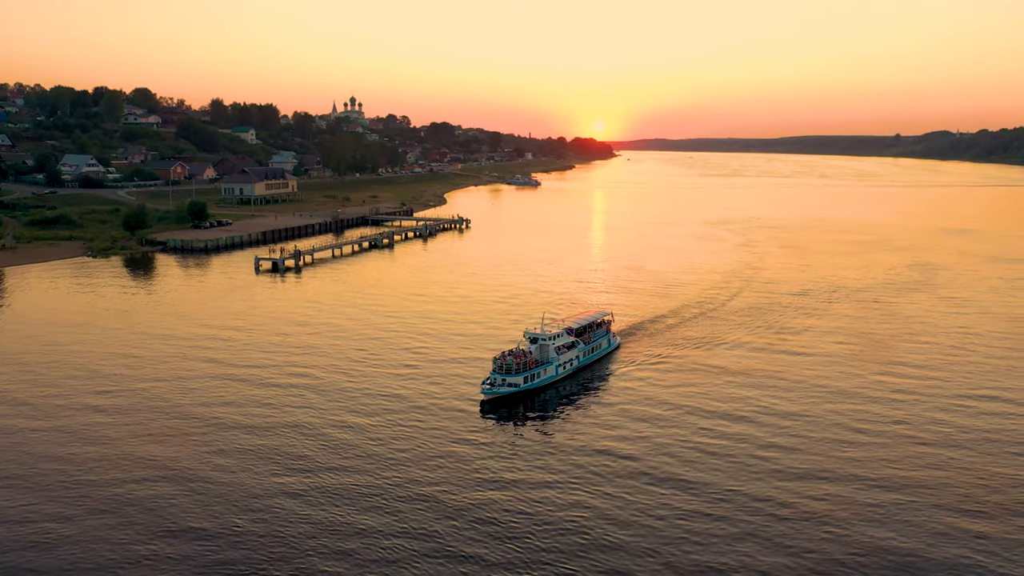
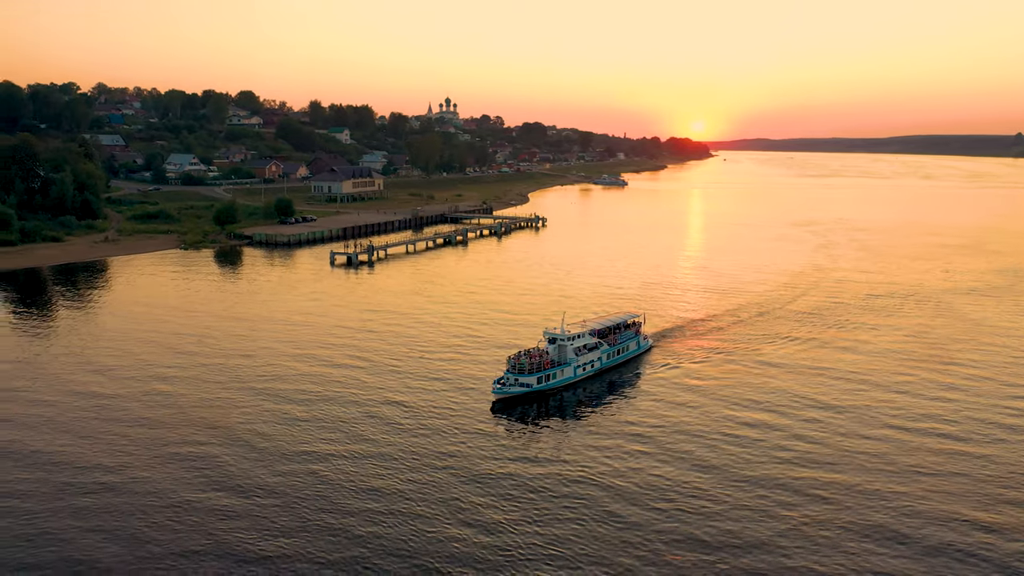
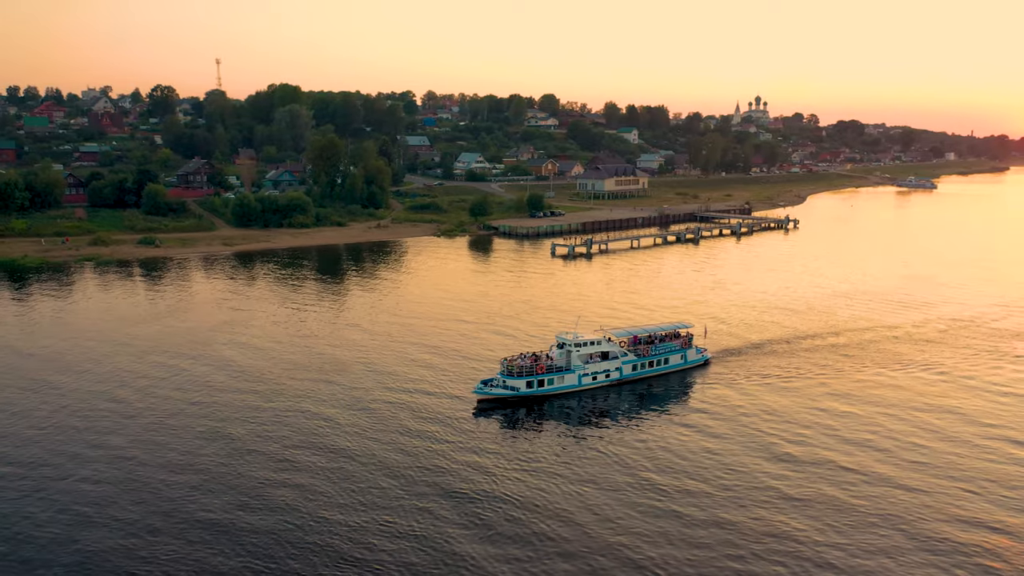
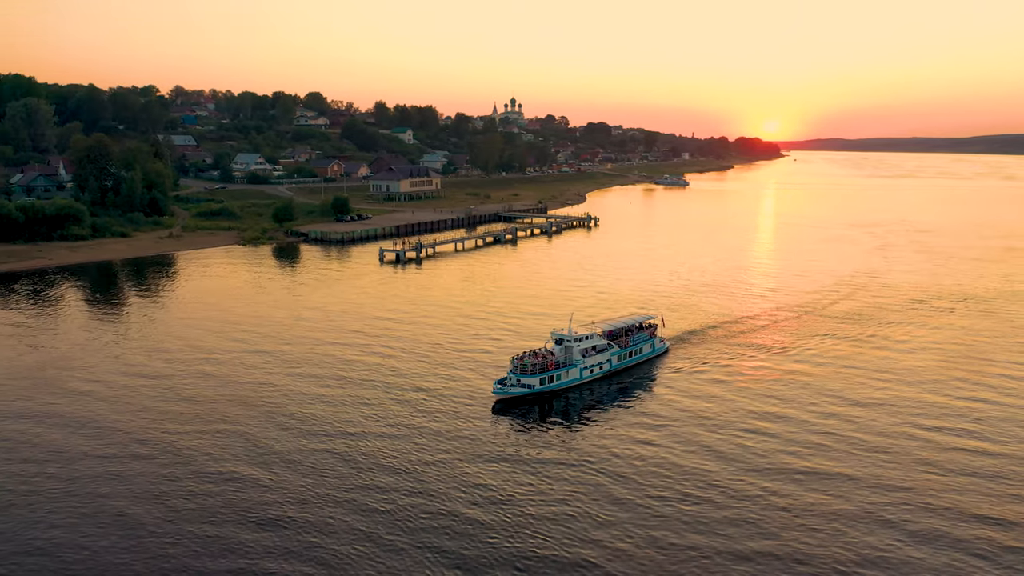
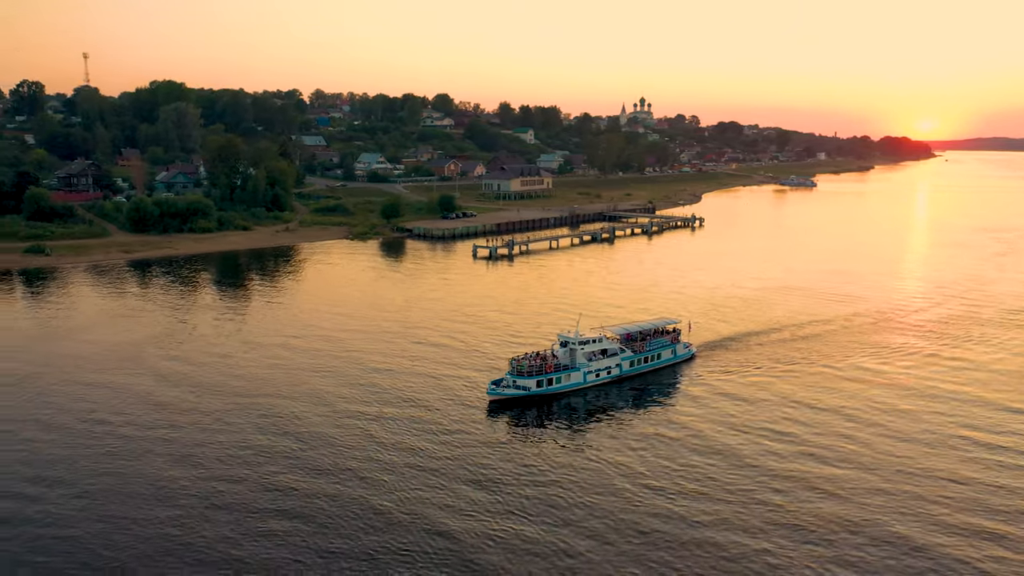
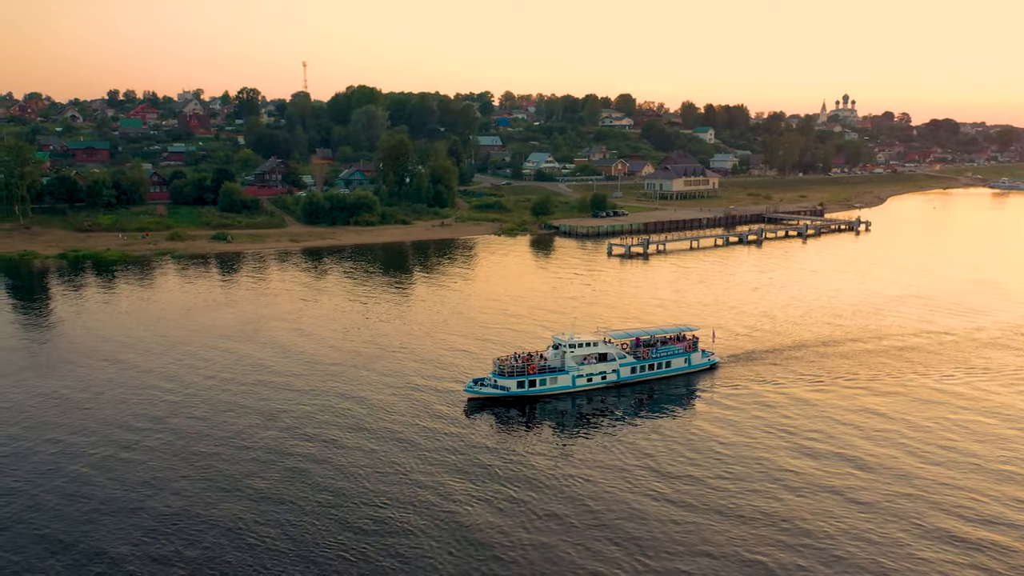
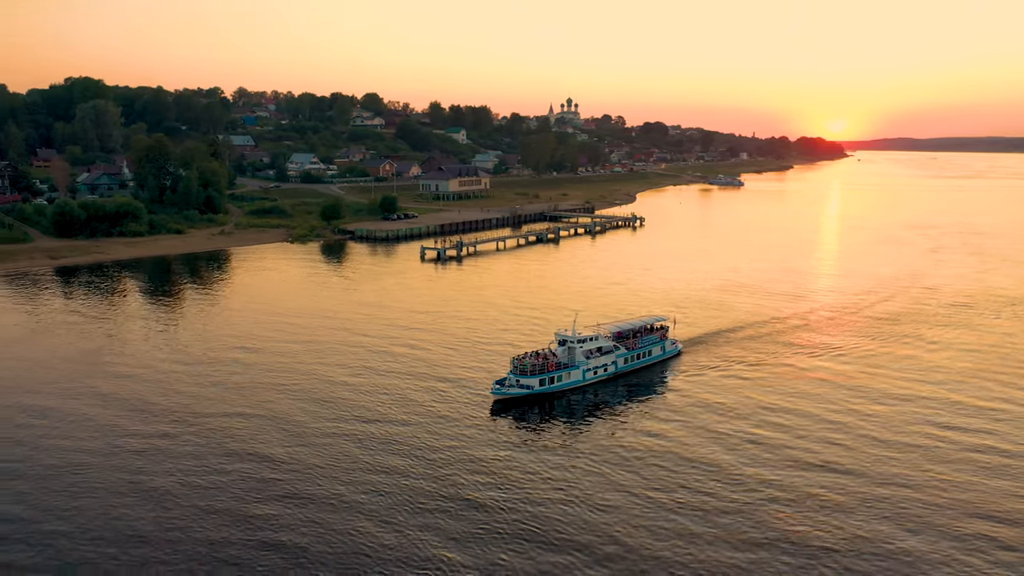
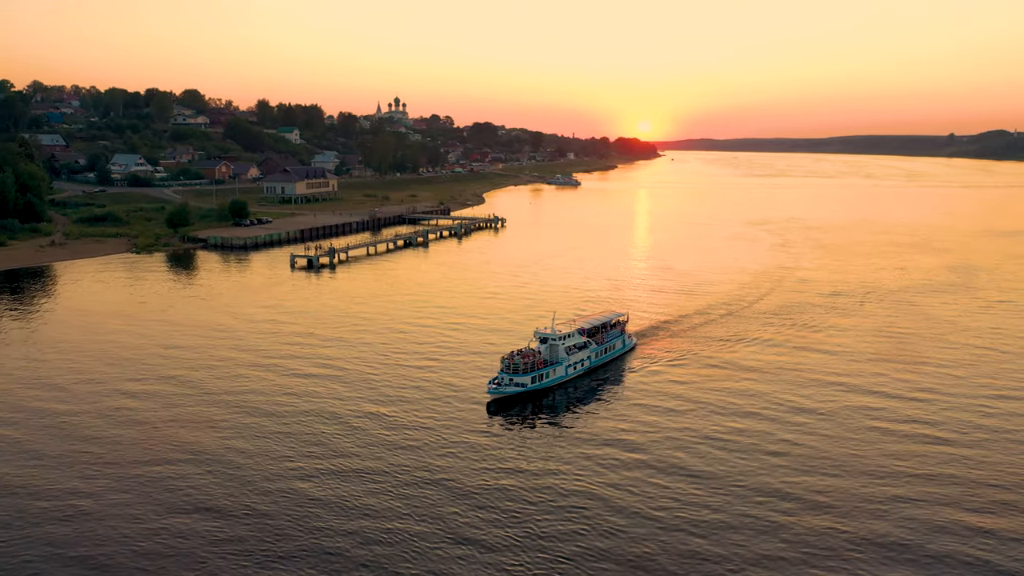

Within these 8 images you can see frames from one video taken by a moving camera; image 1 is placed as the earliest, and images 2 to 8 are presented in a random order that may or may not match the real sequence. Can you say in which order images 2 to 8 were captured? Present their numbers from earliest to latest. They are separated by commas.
8, 2, 4, 7, 5, 3, 6
